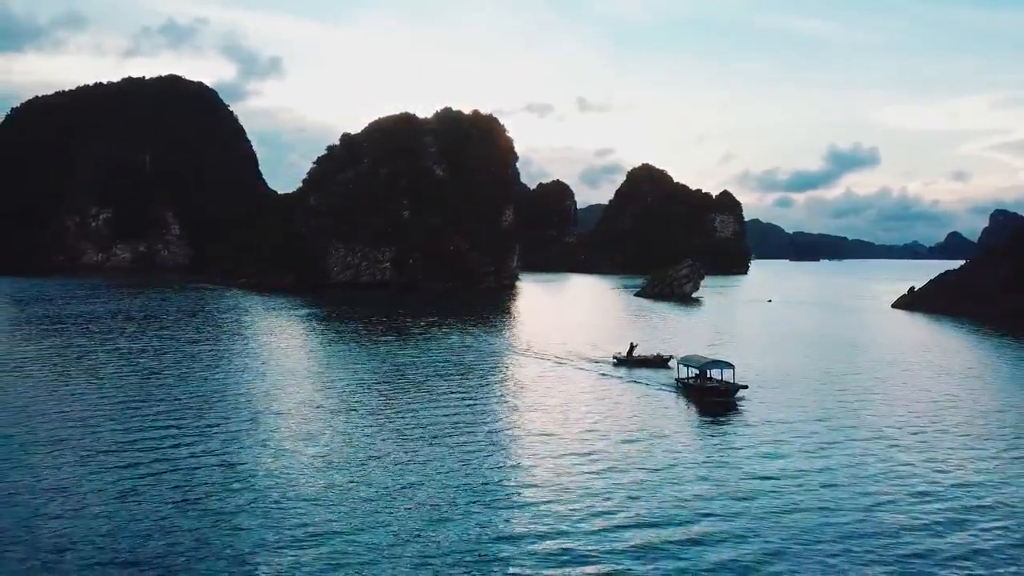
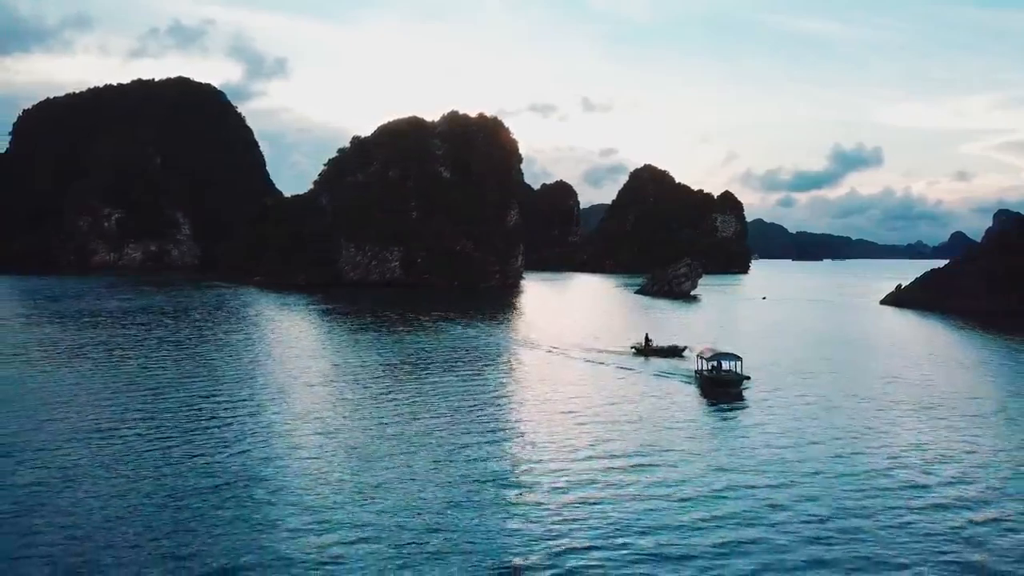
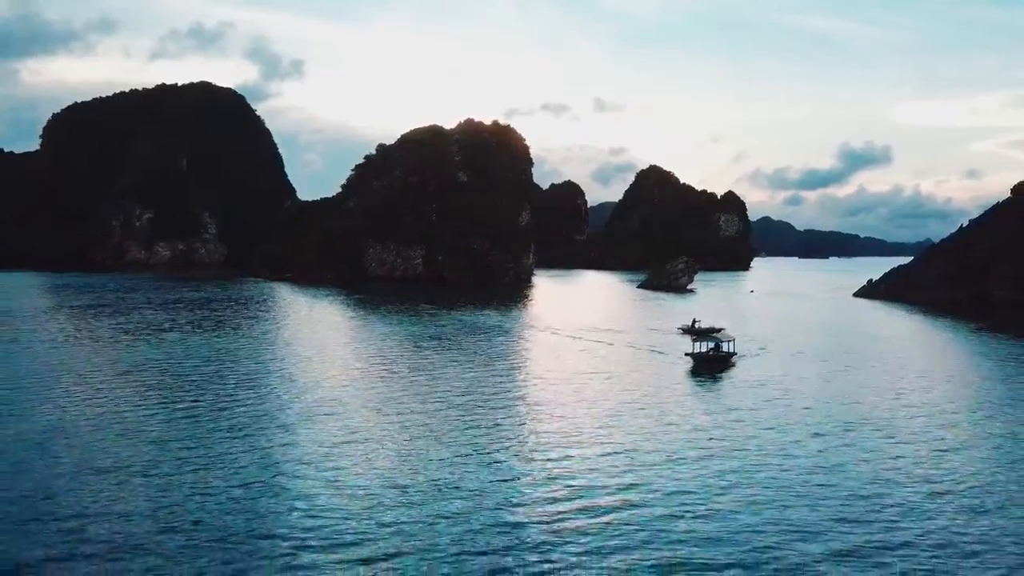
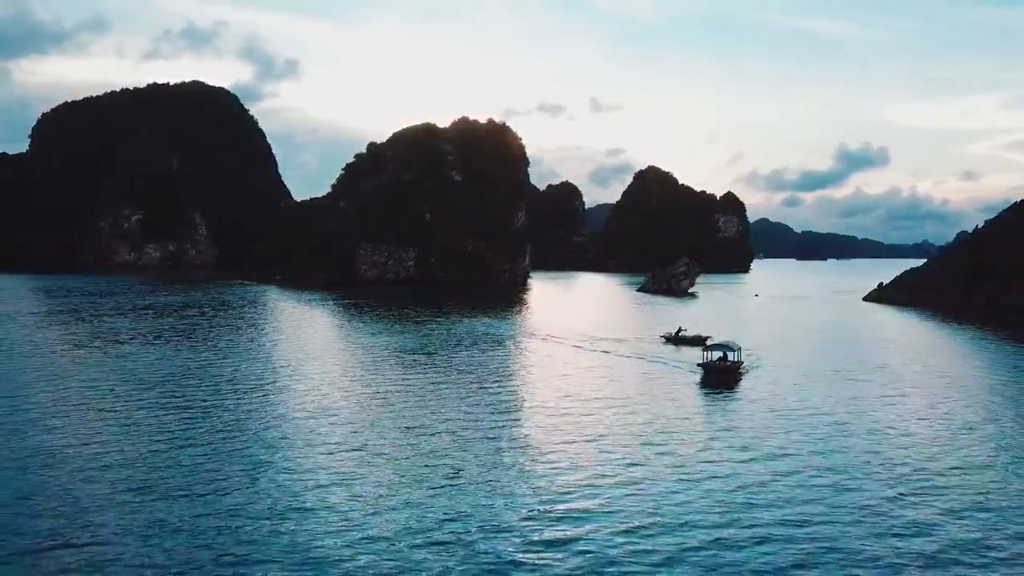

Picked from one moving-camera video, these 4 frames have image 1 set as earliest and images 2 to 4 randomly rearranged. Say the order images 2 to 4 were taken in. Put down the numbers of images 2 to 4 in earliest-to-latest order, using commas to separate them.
2, 4, 3
